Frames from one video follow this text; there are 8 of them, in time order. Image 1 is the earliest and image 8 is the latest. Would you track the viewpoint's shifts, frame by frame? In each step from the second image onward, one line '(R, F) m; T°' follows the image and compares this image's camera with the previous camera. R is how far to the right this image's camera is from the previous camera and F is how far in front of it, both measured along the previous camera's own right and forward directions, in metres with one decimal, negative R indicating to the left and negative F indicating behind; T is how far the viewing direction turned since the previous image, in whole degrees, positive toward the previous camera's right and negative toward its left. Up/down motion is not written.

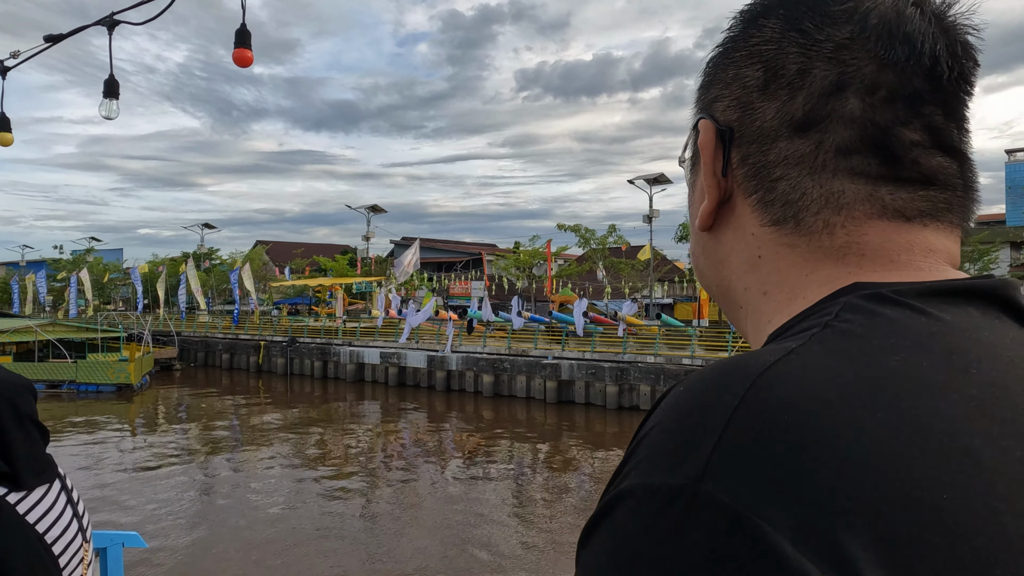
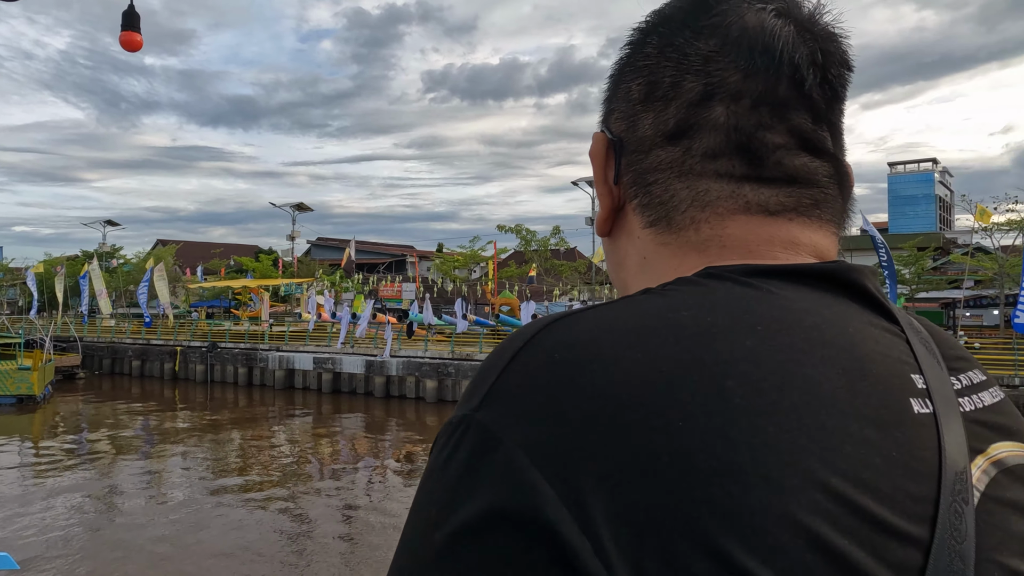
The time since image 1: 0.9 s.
(0.0, 0.0) m; +7°
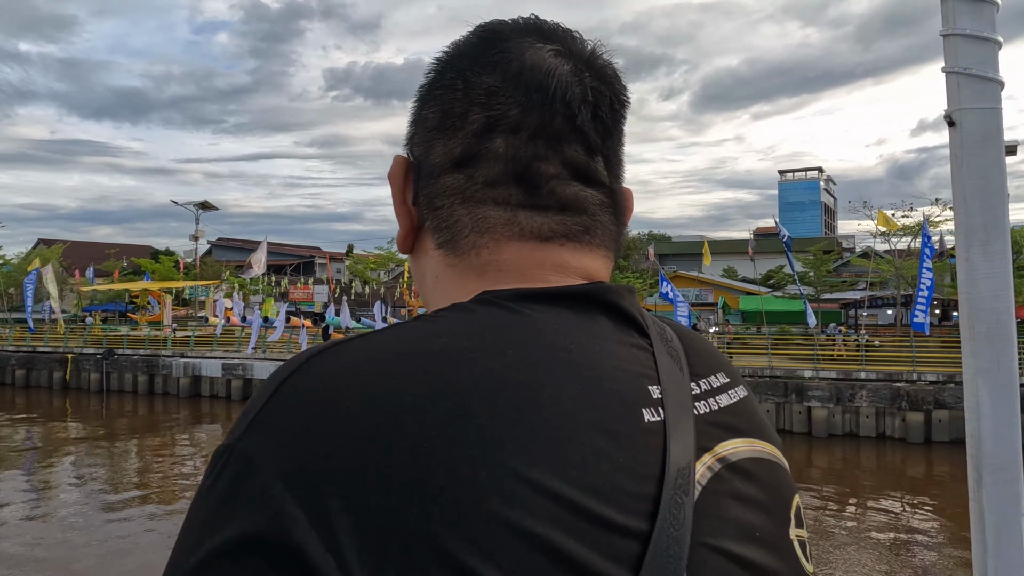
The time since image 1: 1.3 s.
(+0.1, -0.1) m; +7°
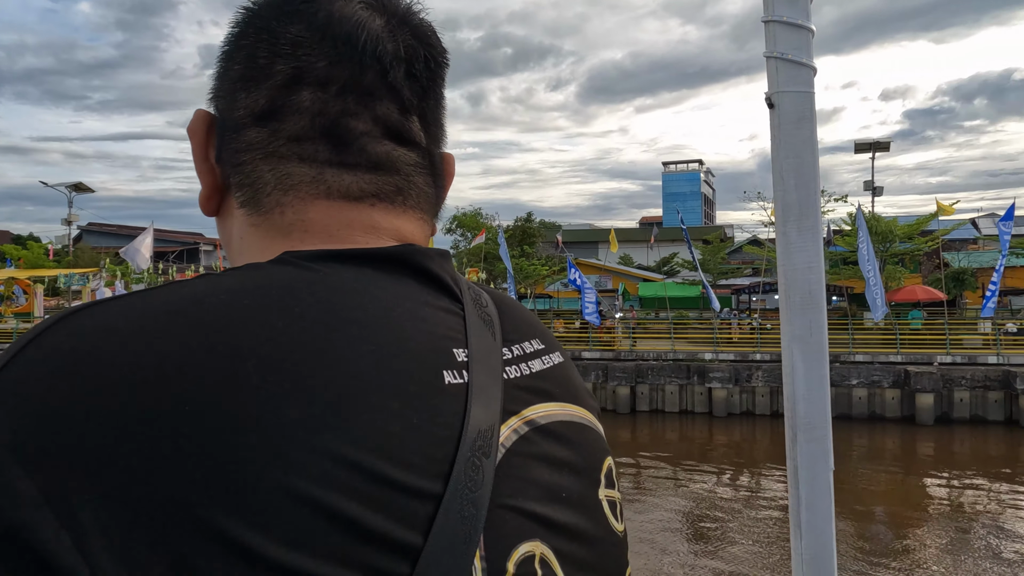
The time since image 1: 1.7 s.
(+0.1, 0.0) m; +8°
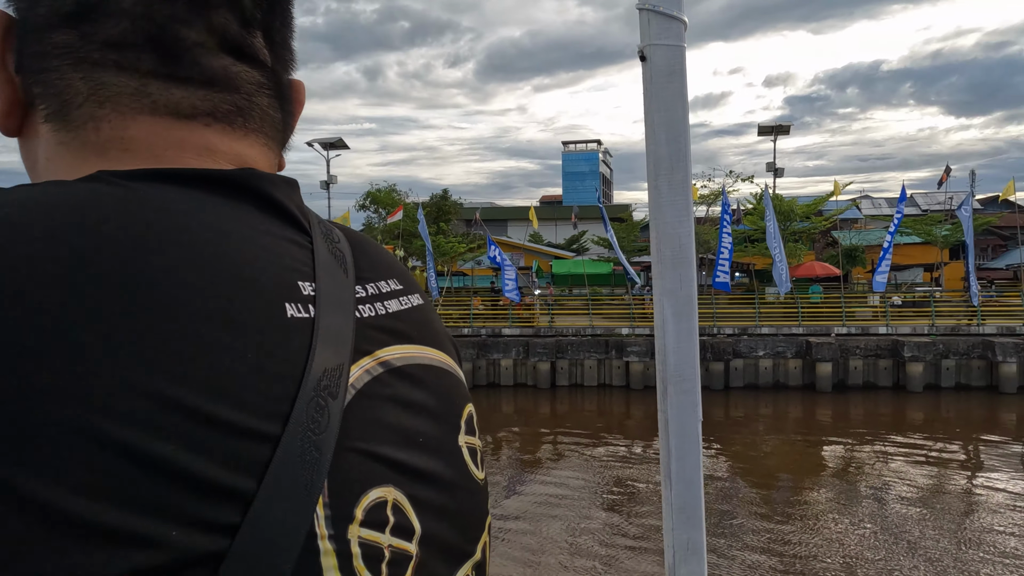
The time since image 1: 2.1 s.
(0.0, 0.0) m; +8°
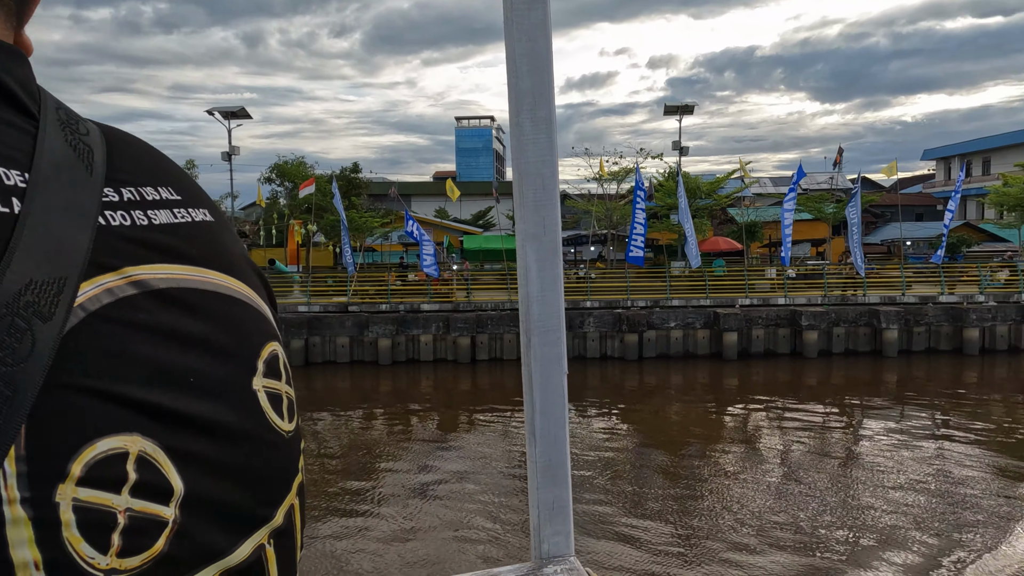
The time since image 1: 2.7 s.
(-0.3, +0.3) m; +8°
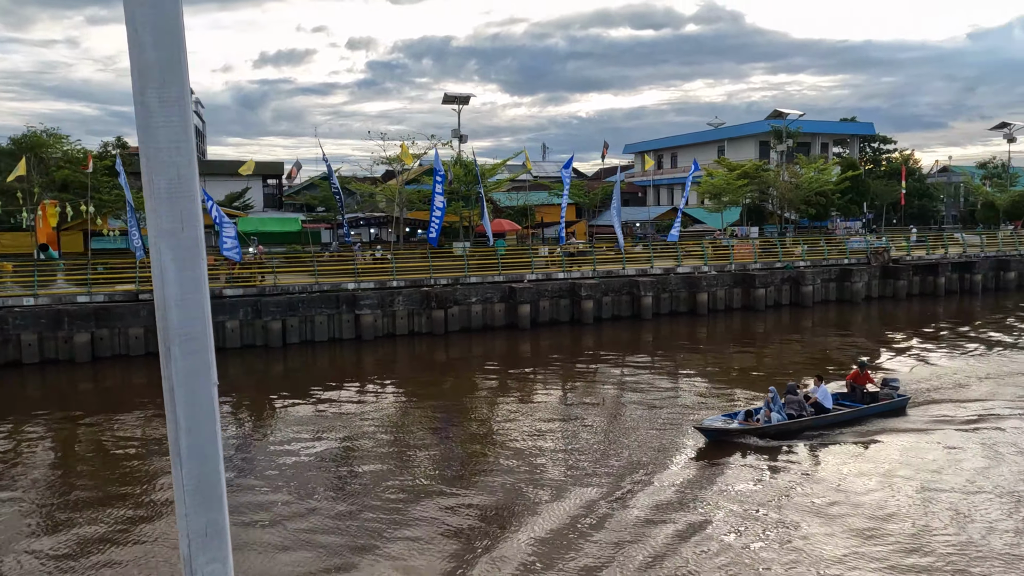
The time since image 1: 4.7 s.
(-3.3, -0.5) m; +22°
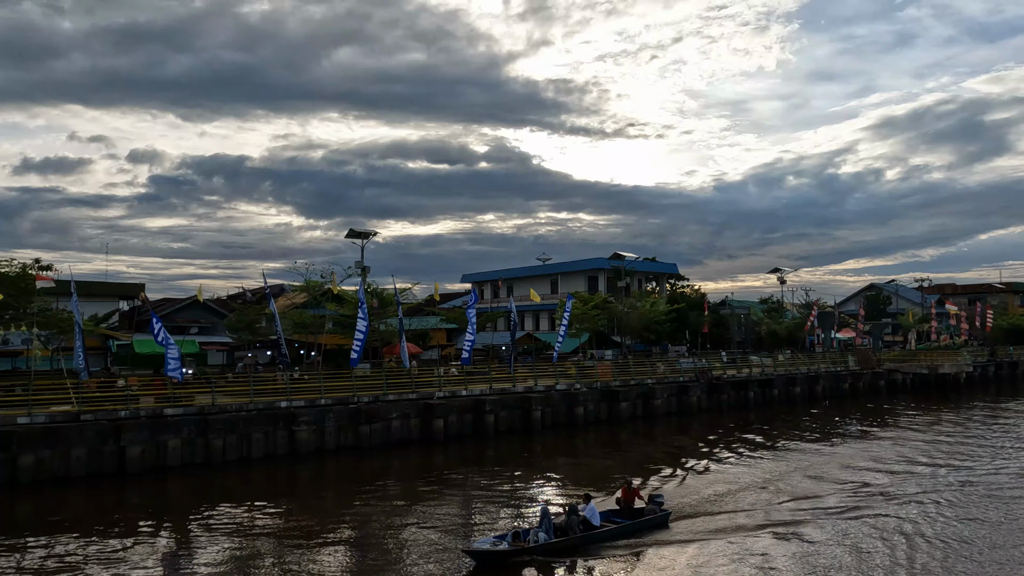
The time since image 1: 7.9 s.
(-4.6, -3.1) m; +16°
